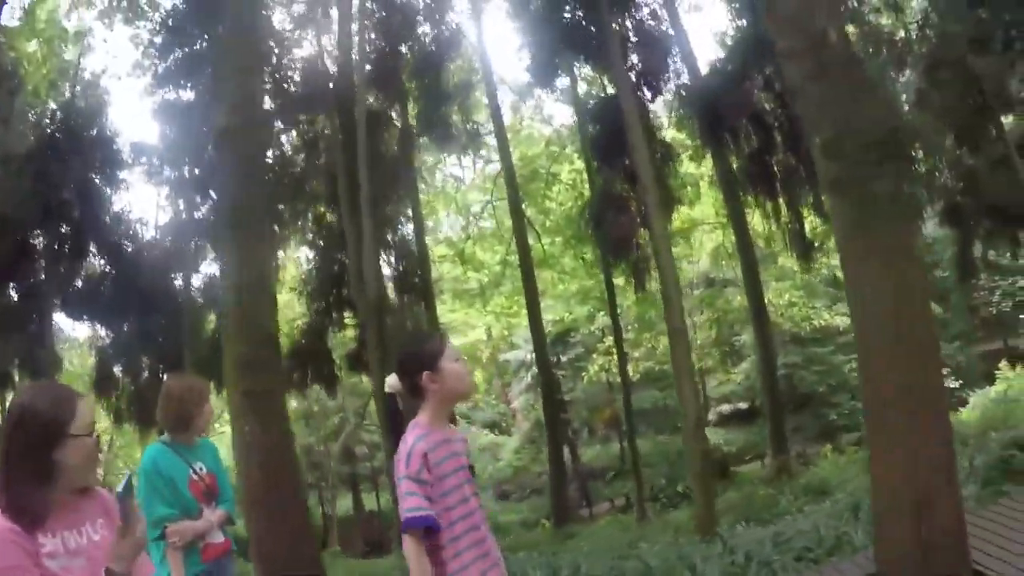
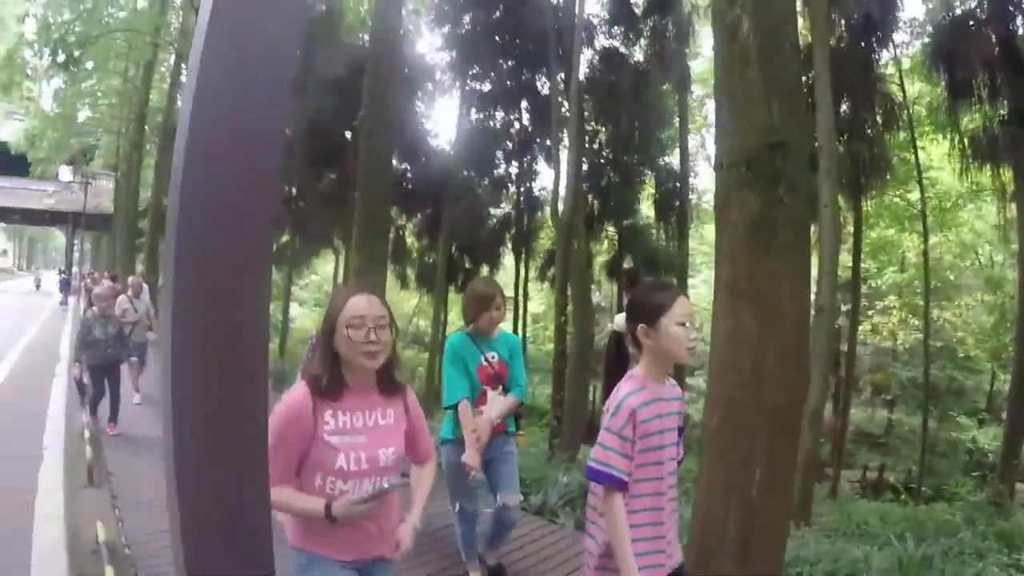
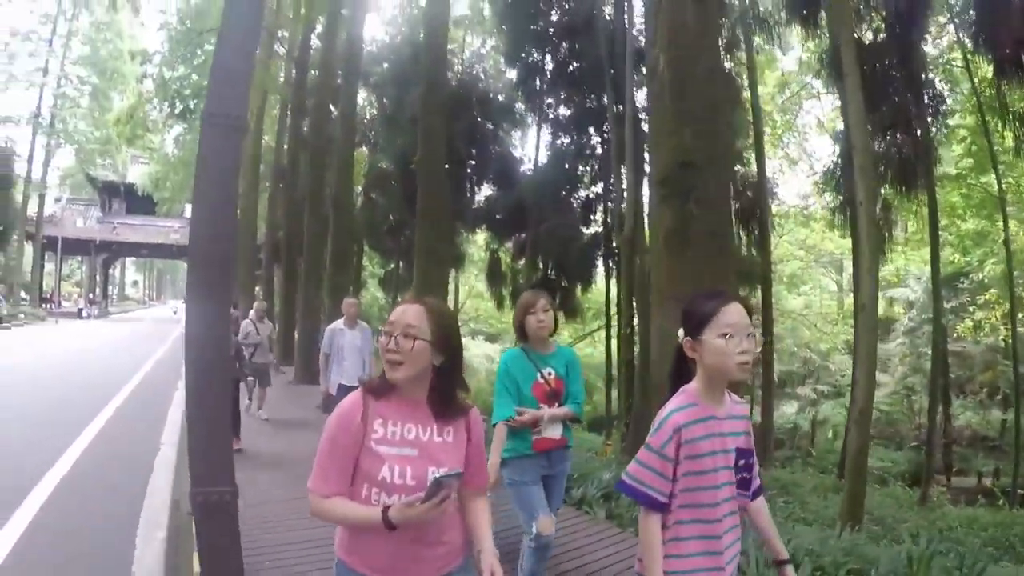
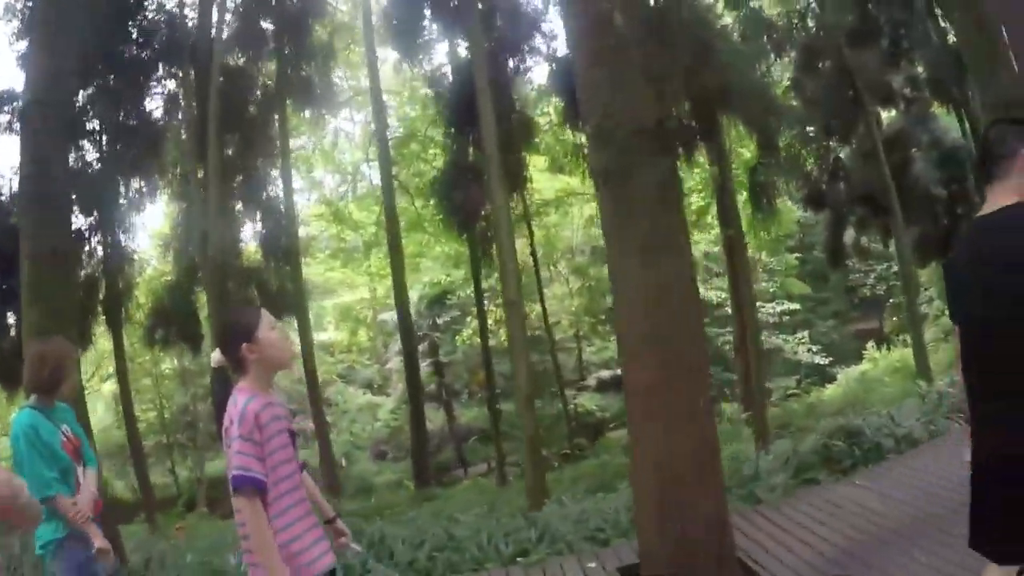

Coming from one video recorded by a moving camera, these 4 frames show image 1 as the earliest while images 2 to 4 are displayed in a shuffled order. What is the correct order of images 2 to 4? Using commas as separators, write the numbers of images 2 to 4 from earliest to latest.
4, 2, 3
